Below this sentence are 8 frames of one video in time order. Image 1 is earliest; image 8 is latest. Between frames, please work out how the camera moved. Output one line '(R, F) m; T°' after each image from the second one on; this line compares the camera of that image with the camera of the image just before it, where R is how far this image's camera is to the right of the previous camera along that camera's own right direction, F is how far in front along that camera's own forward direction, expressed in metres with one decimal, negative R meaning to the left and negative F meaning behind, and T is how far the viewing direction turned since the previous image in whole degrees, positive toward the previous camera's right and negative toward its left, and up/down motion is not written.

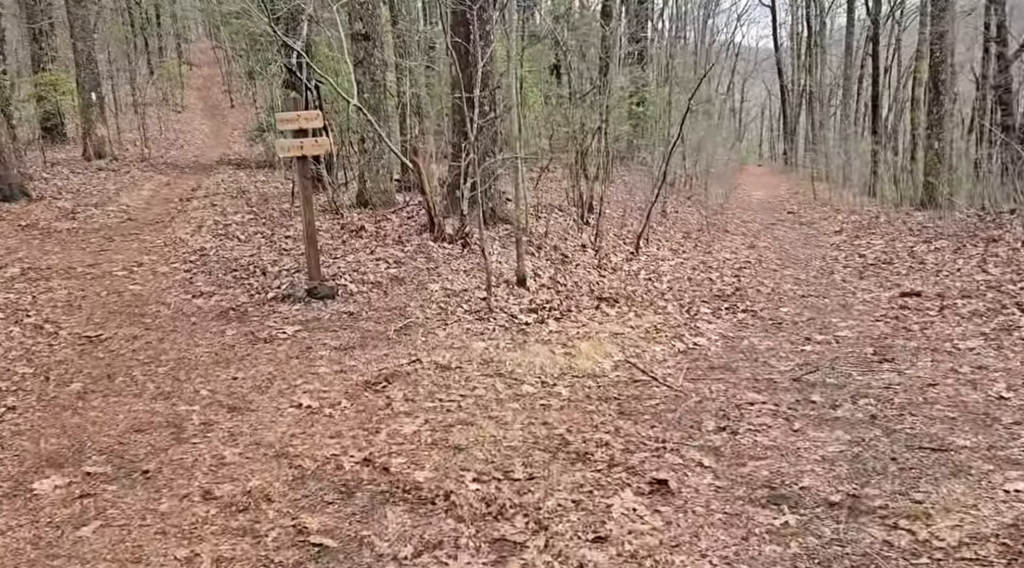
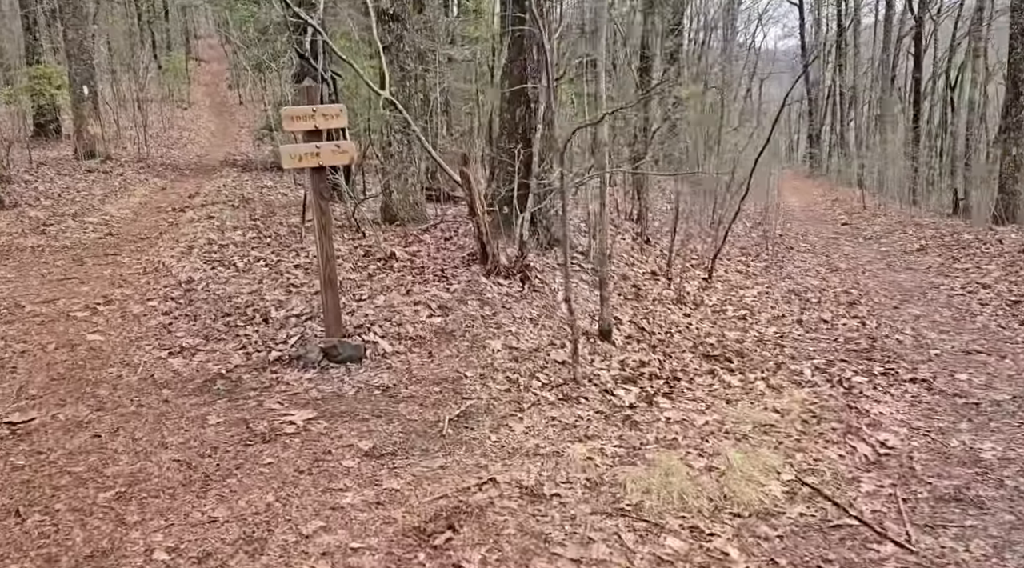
(-0.7, +2.8) m; -1°
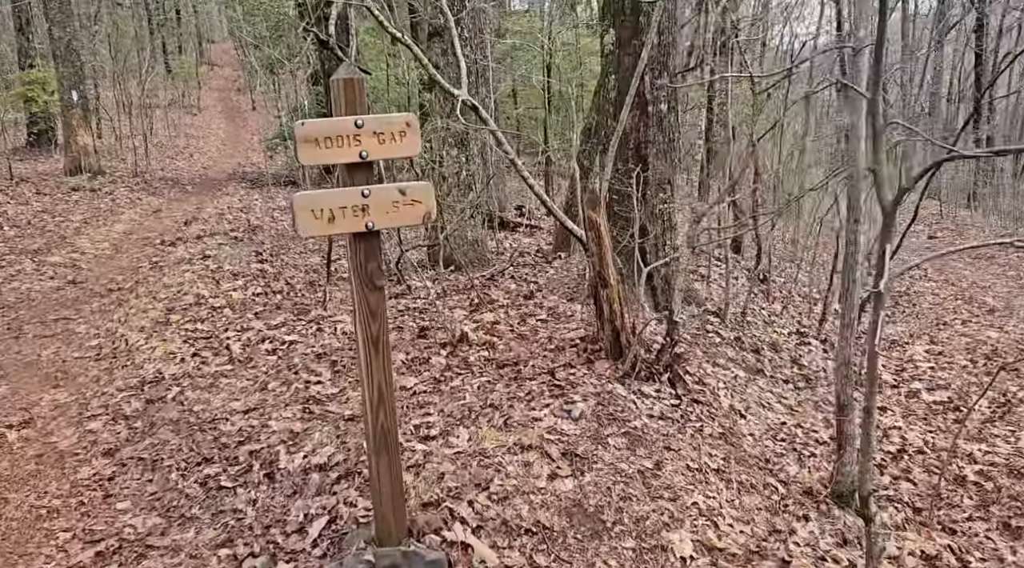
(-0.9, +3.6) m; -1°
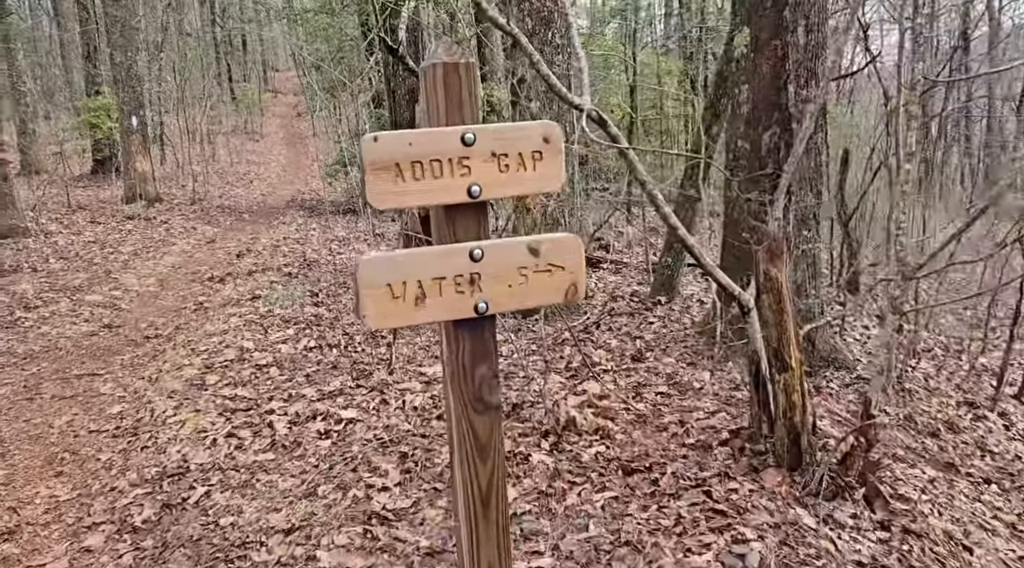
(-0.4, +1.6) m; -4°
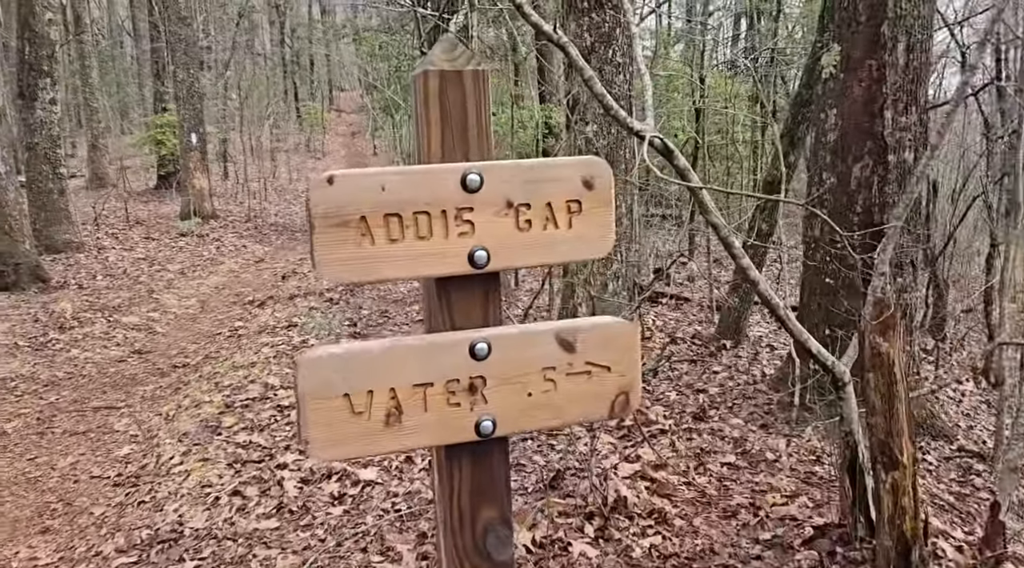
(+0.1, +0.8) m; -4°
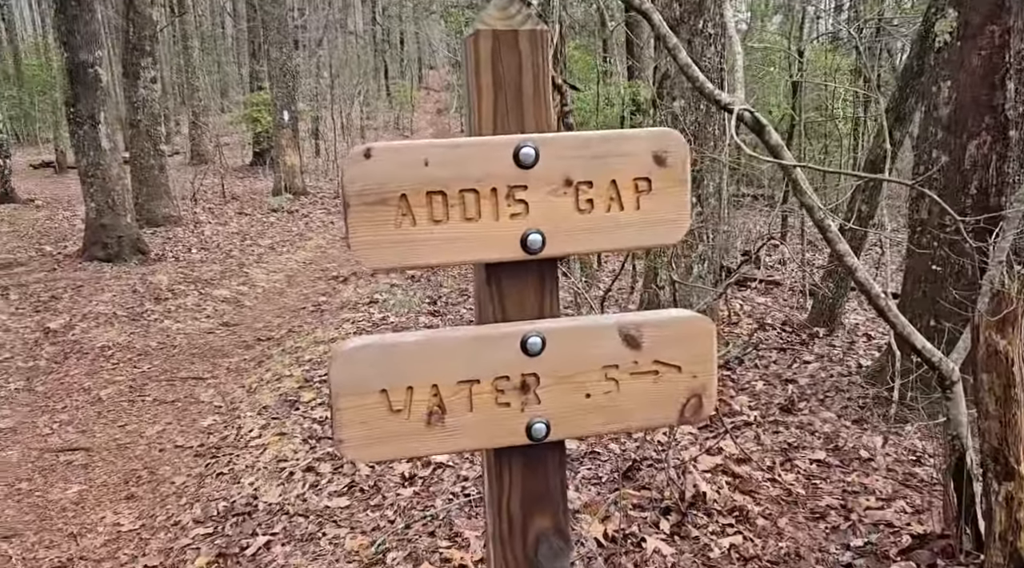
(0.0, +0.2) m; -6°
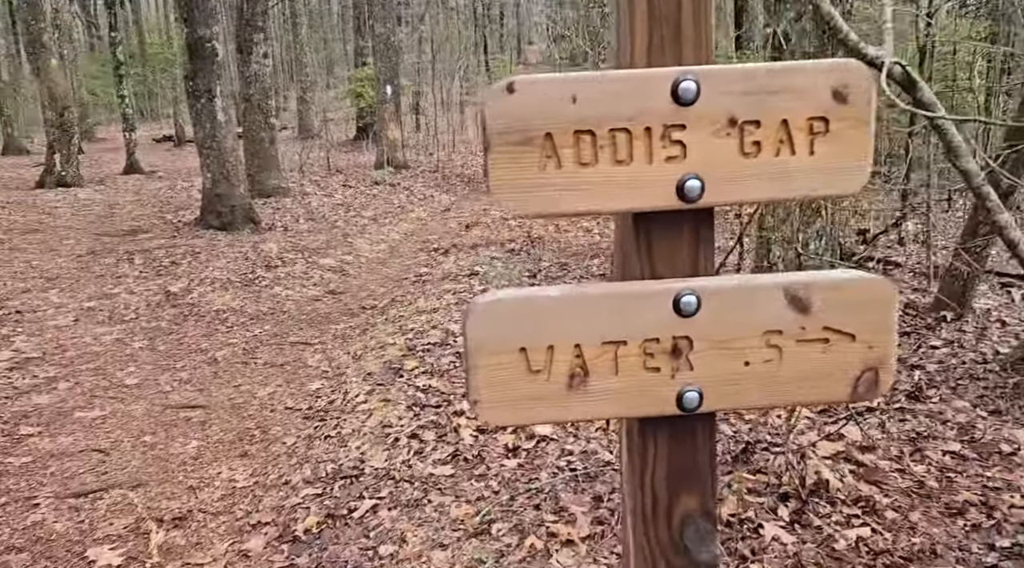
(-0.1, +0.1) m; -6°
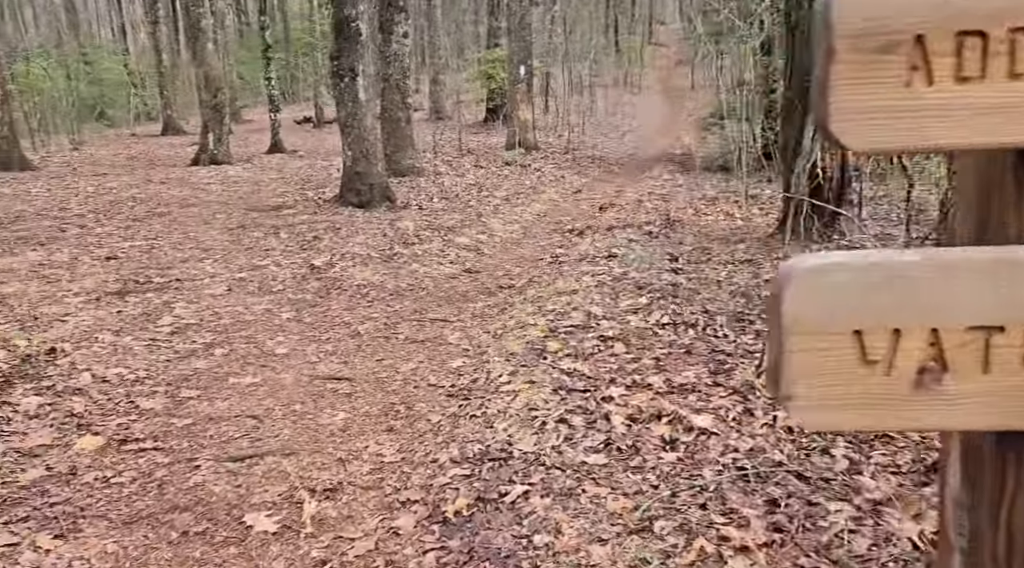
(-0.2, +0.2) m; -8°
